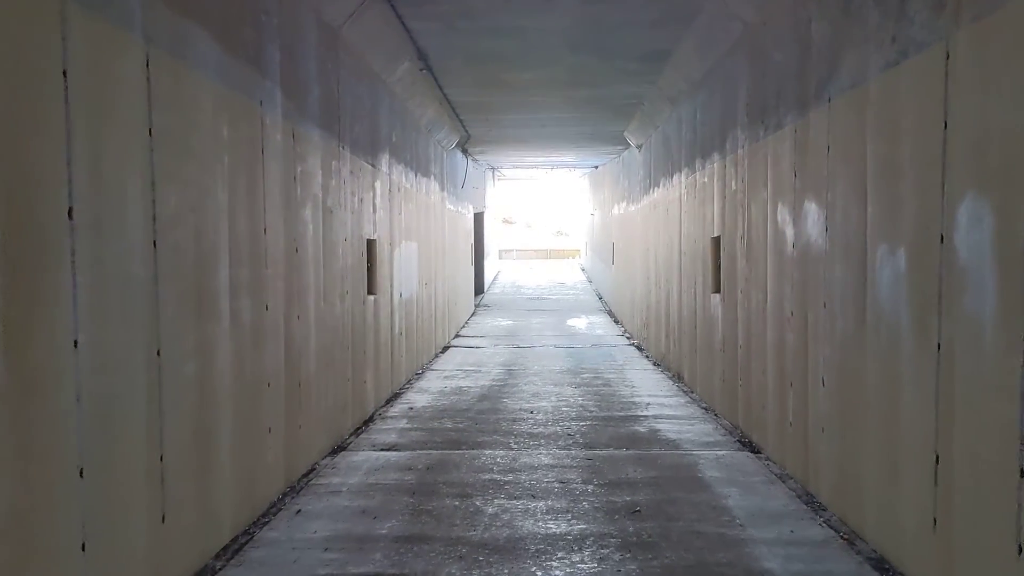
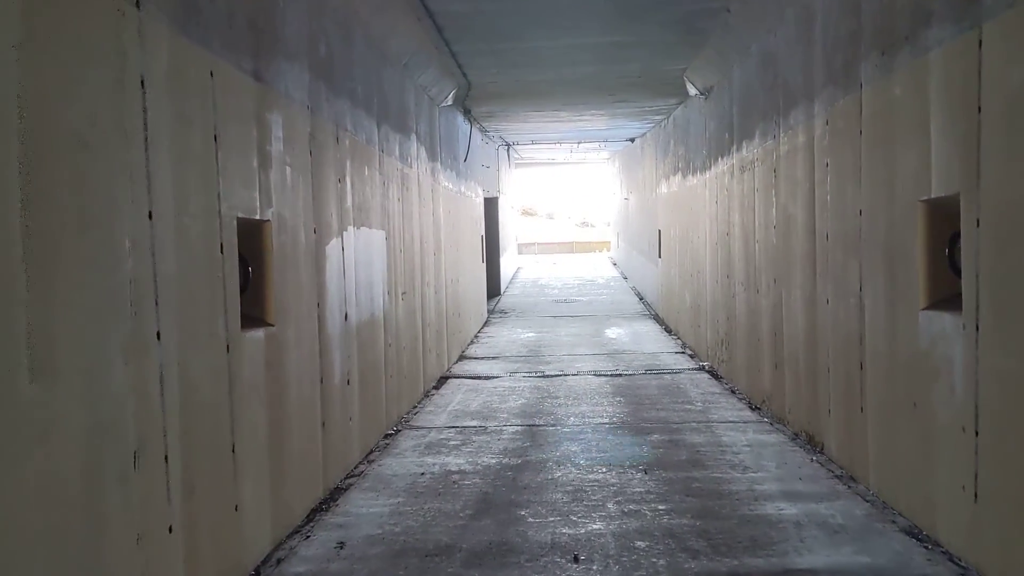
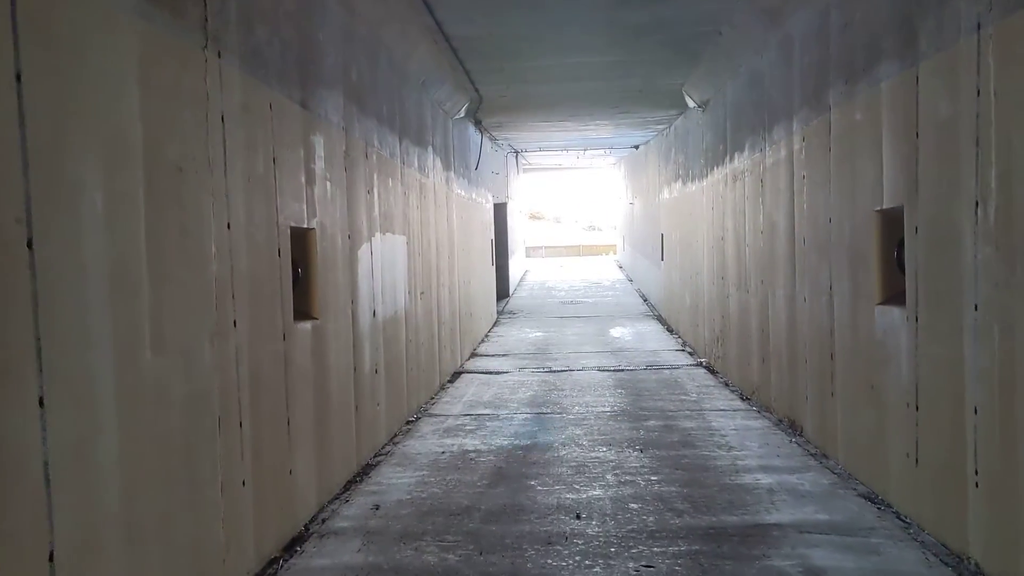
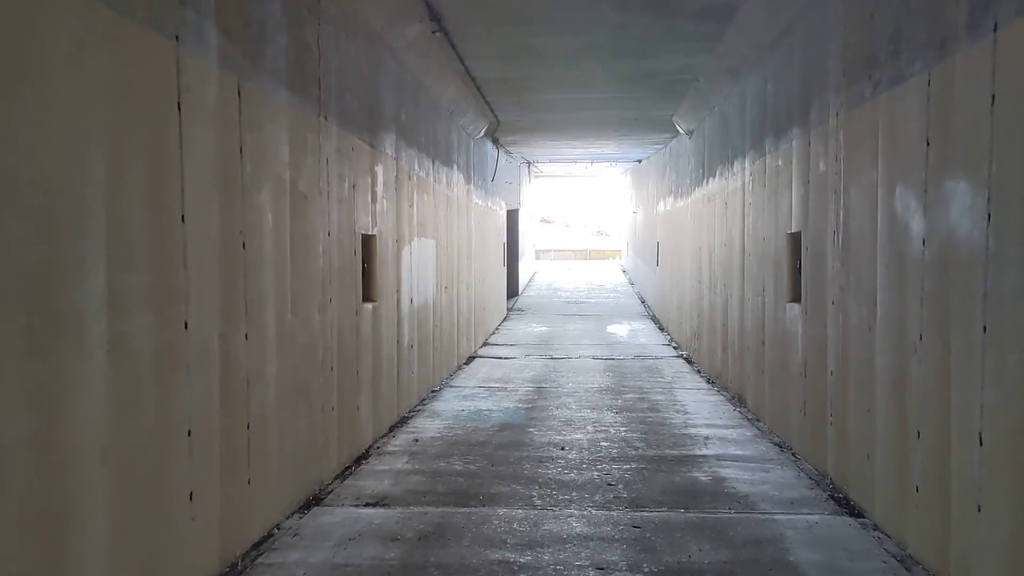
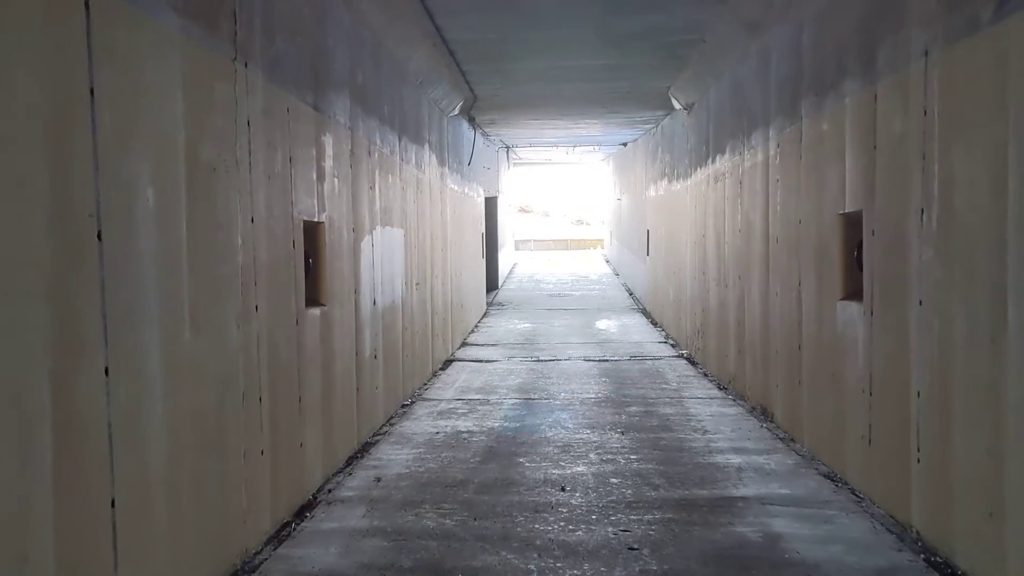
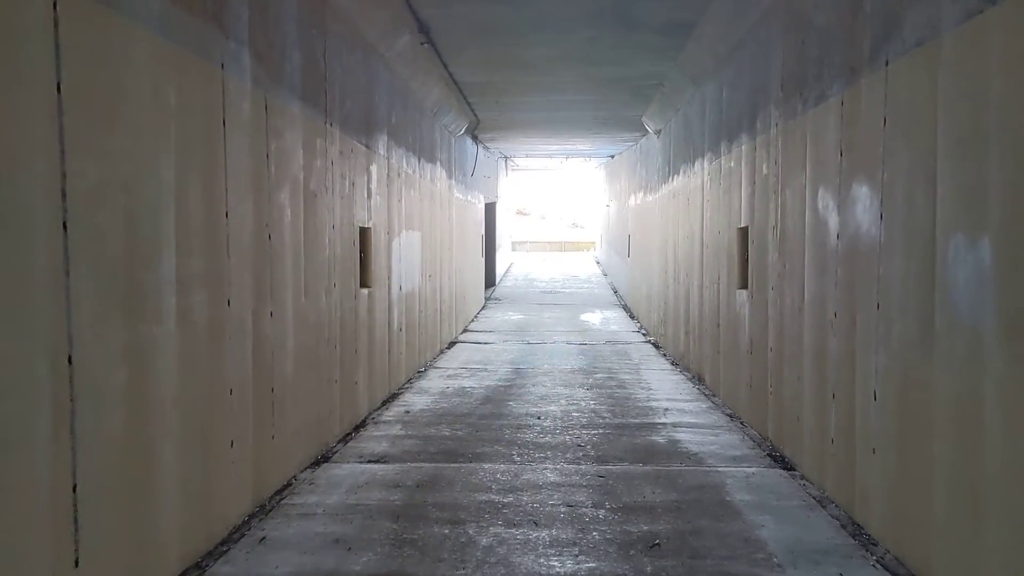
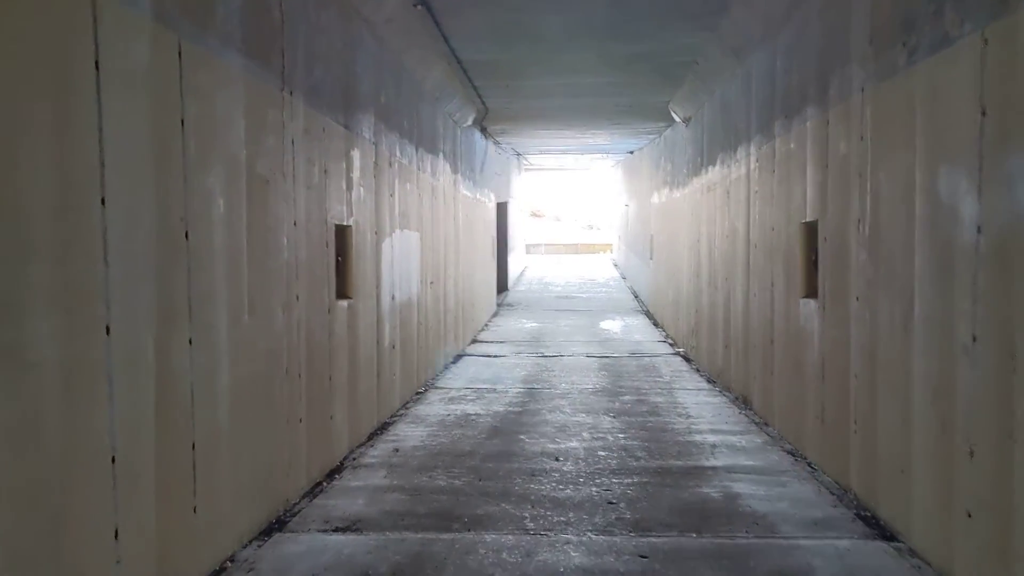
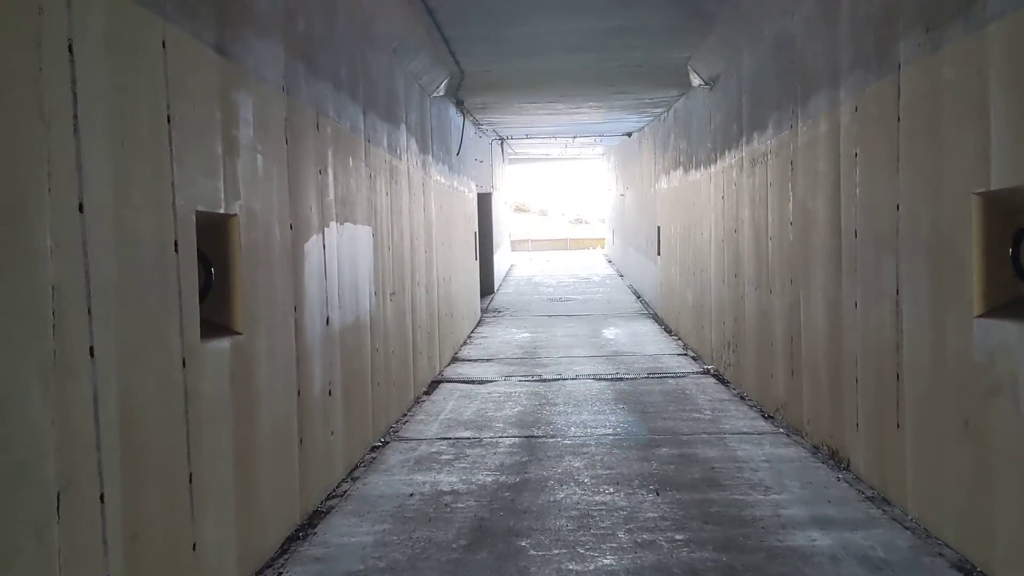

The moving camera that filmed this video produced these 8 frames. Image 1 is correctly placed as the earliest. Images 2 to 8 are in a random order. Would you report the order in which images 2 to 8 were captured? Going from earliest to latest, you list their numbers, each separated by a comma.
6, 4, 7, 5, 3, 2, 8
